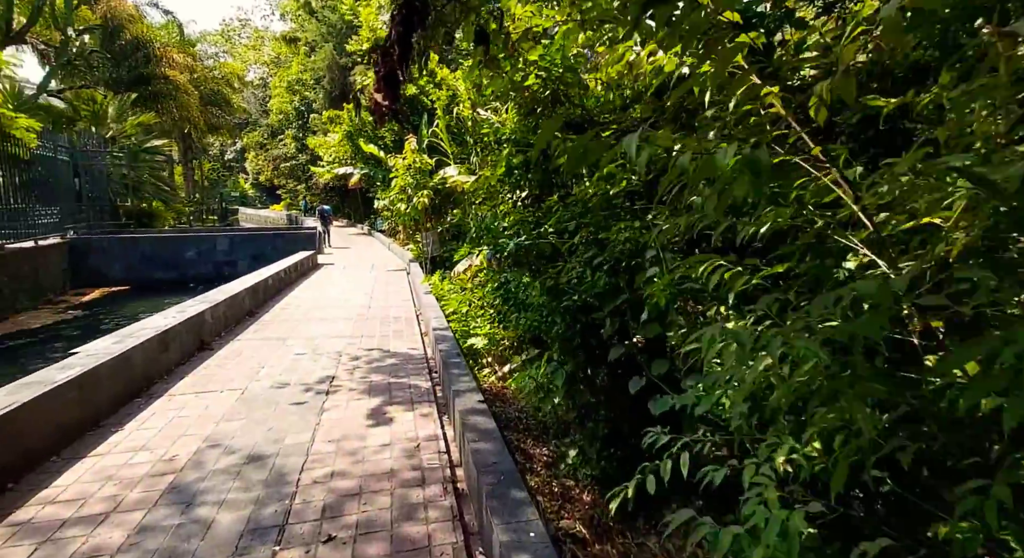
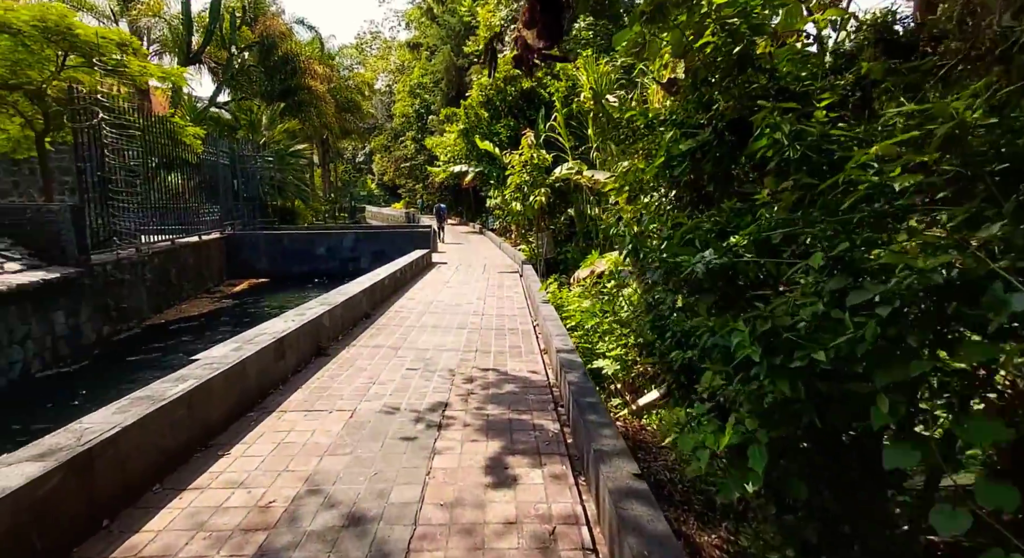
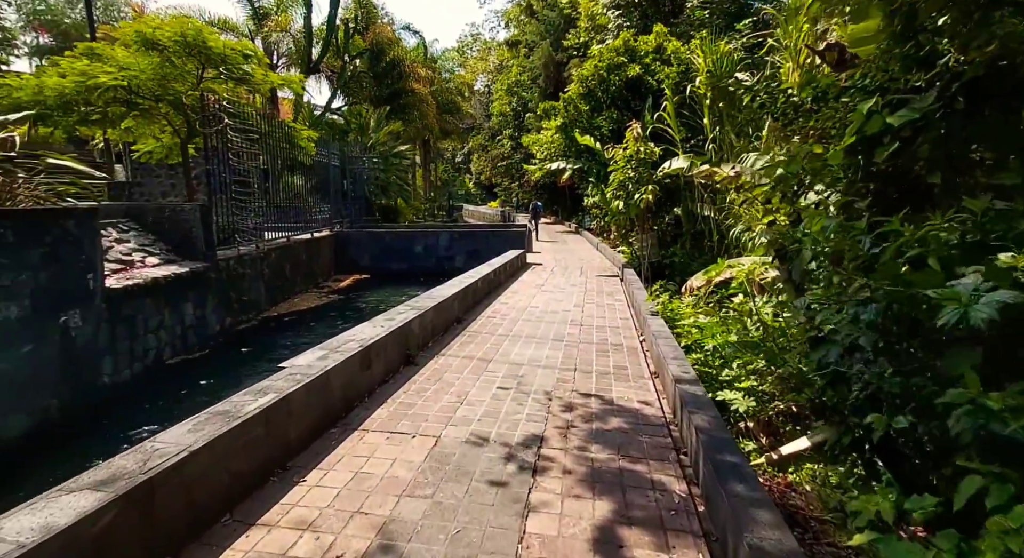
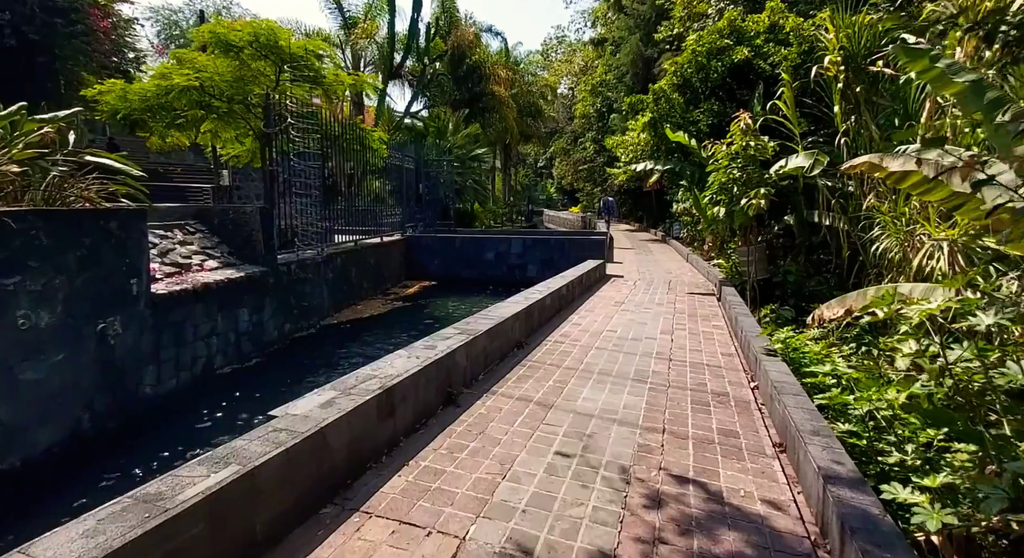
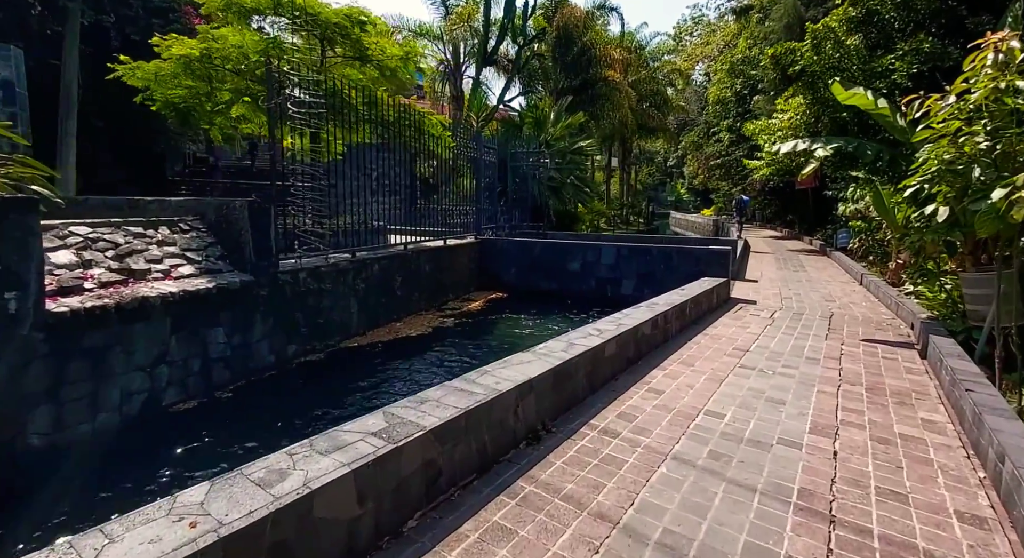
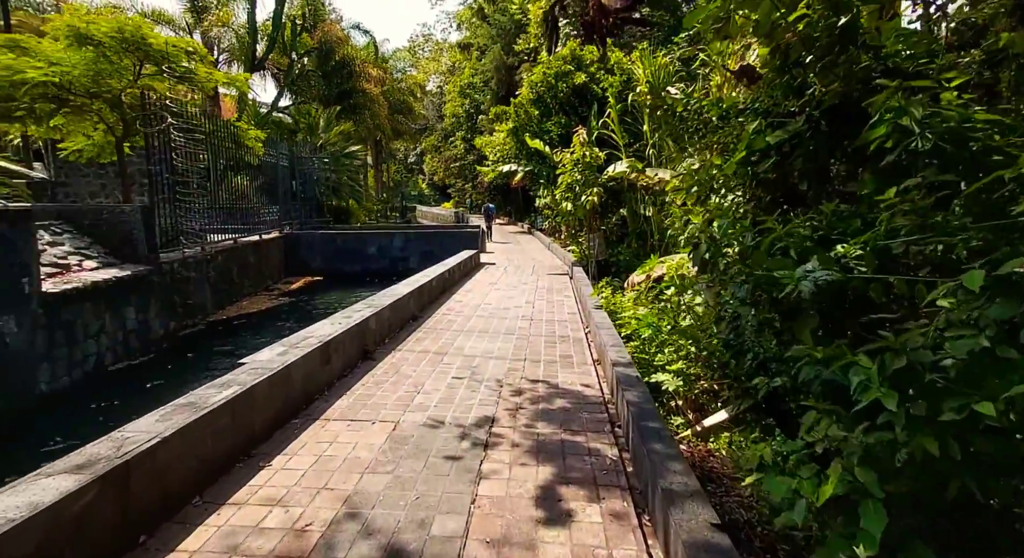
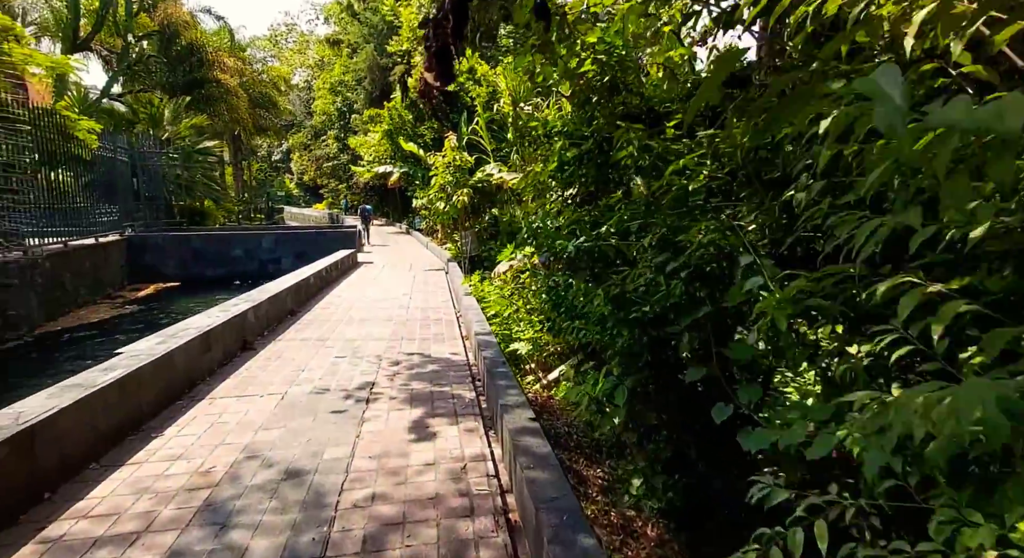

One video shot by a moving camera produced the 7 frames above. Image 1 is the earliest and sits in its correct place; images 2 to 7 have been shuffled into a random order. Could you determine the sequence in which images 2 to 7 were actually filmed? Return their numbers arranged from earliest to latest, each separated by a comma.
7, 2, 6, 3, 4, 5
